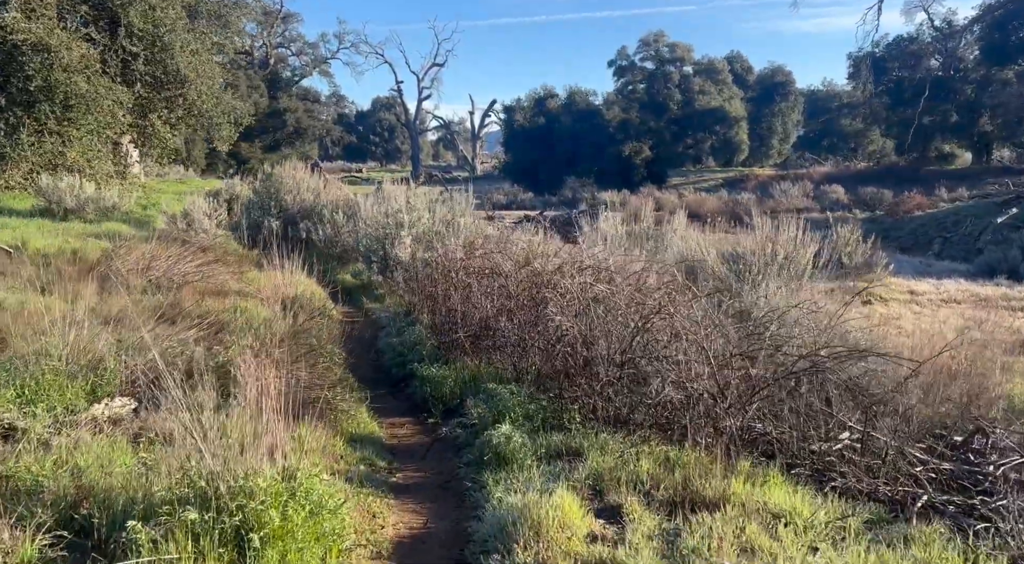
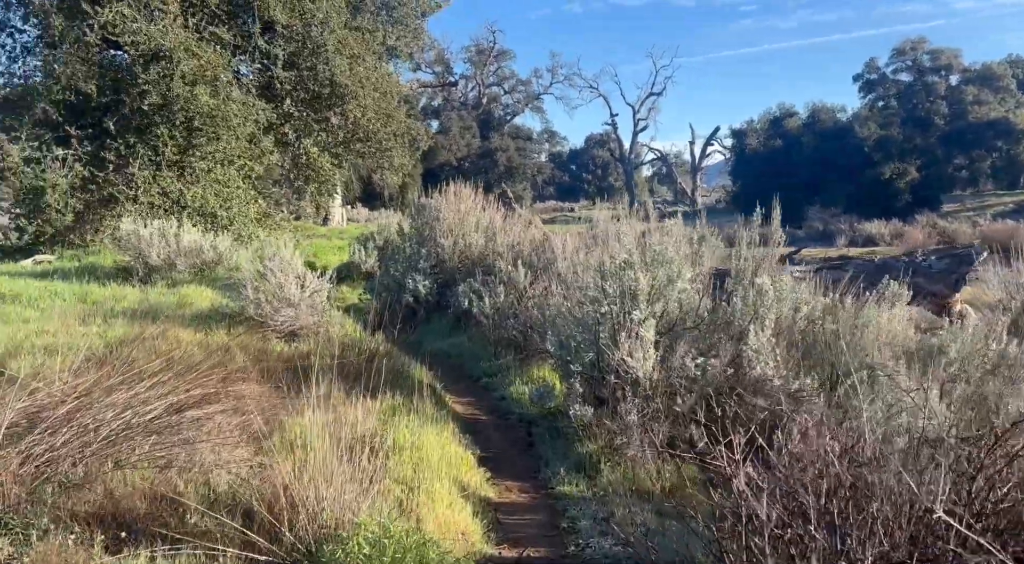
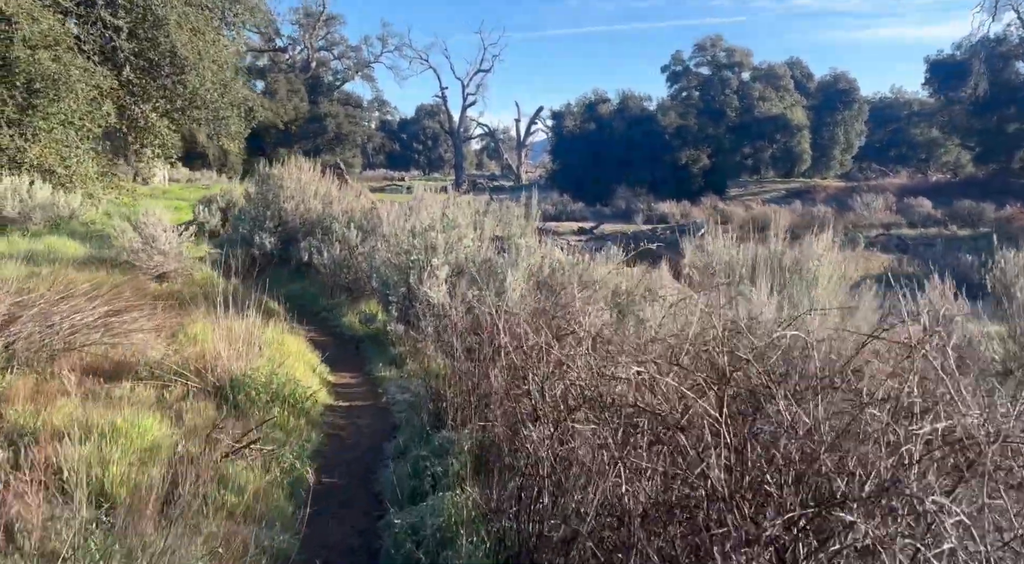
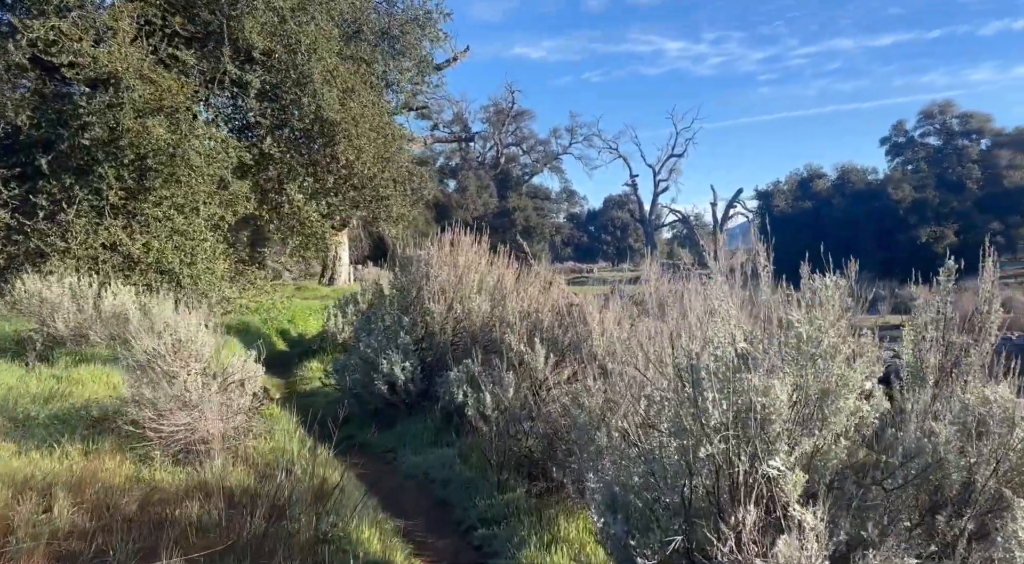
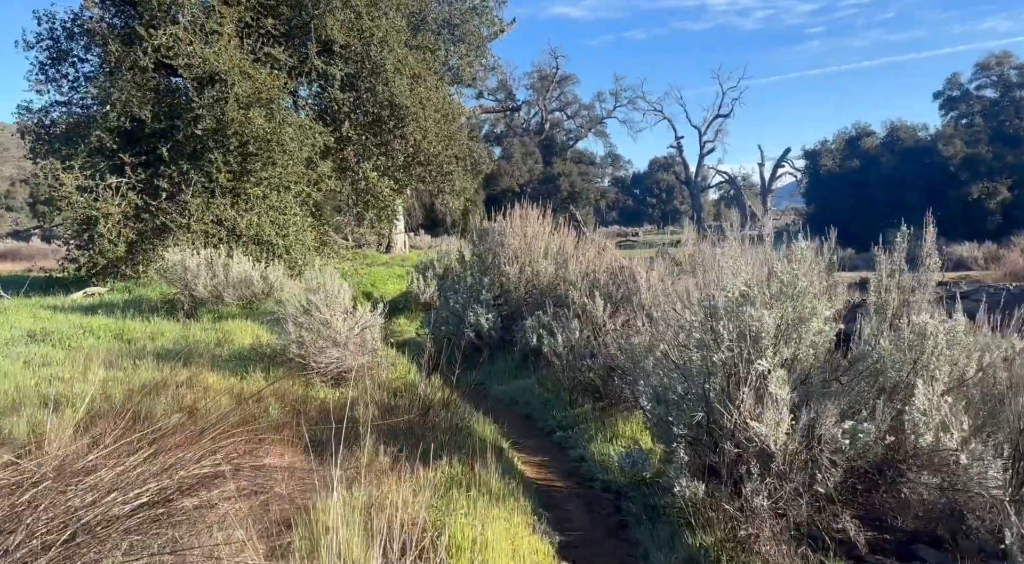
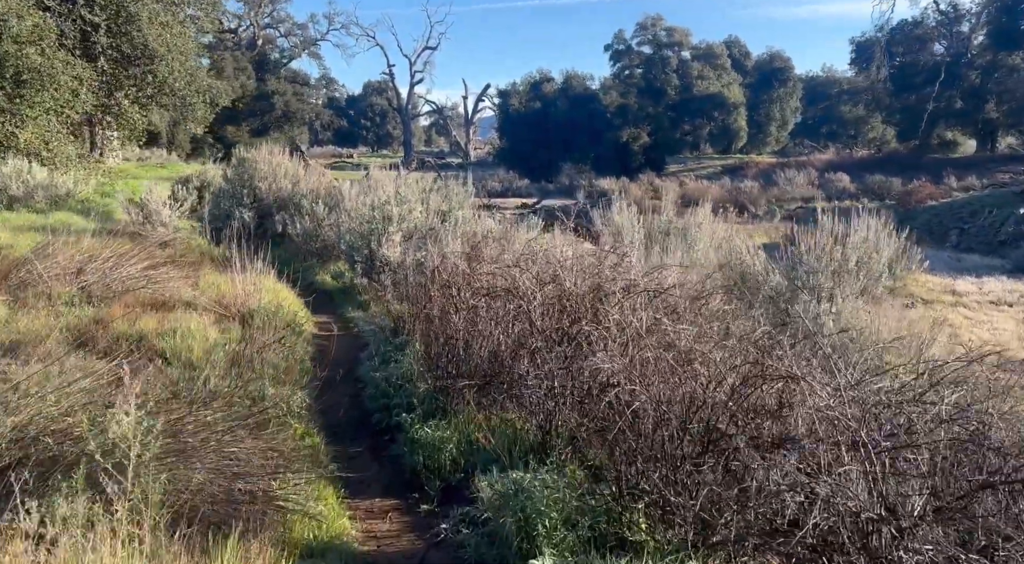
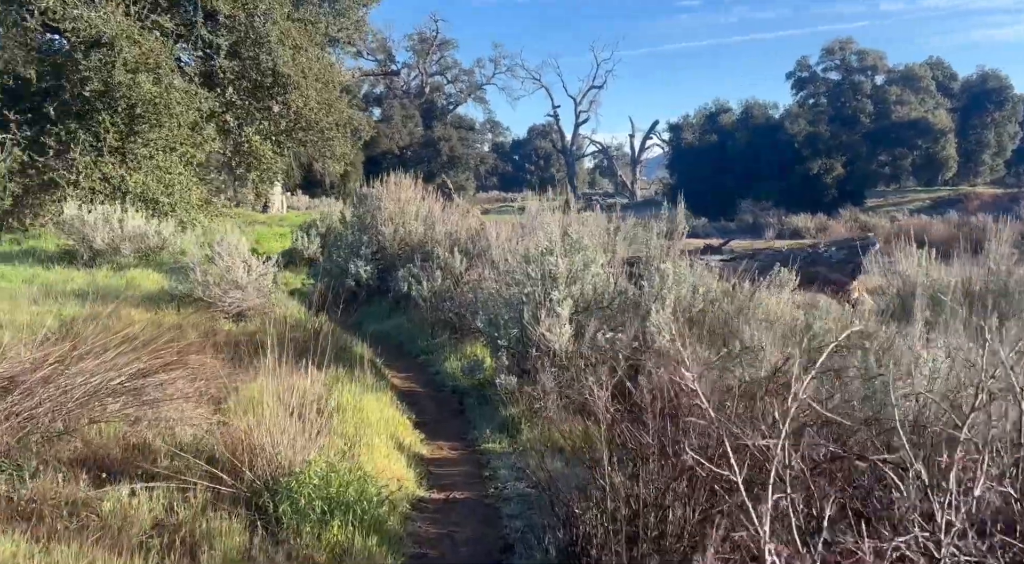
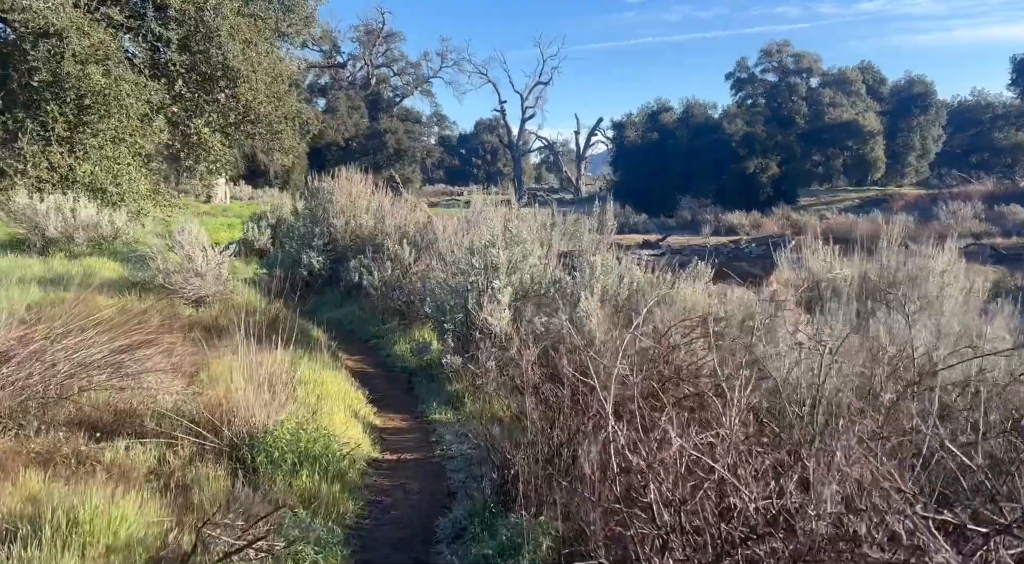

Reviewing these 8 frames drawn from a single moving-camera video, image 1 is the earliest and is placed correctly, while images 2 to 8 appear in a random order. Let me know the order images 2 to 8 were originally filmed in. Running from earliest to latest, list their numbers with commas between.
6, 3, 8, 7, 2, 5, 4
